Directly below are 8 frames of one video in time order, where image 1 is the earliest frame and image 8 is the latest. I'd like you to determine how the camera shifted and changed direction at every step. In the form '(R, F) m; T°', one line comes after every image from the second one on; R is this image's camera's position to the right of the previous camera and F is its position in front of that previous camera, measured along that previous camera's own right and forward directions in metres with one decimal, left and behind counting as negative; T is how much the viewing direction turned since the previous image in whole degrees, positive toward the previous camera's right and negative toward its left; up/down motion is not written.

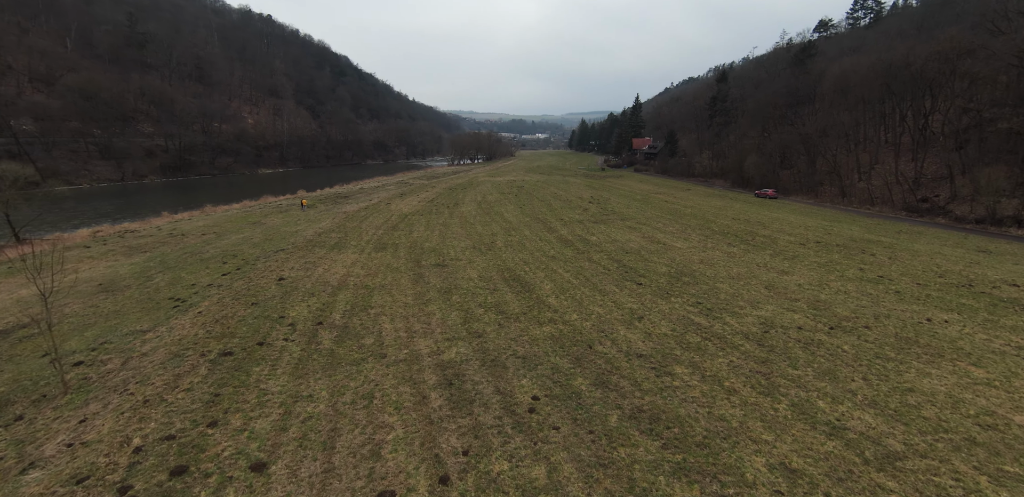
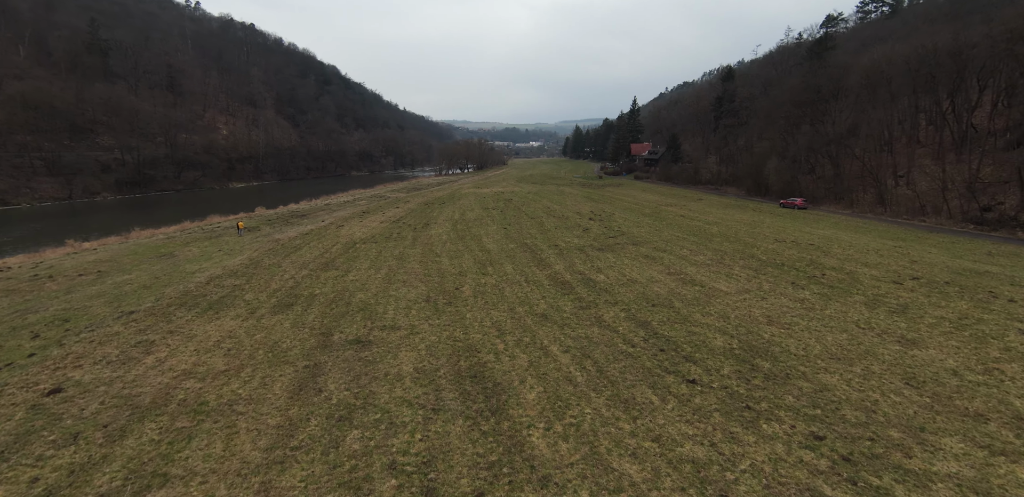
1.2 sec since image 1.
(+0.7, +5.4) m; +1°
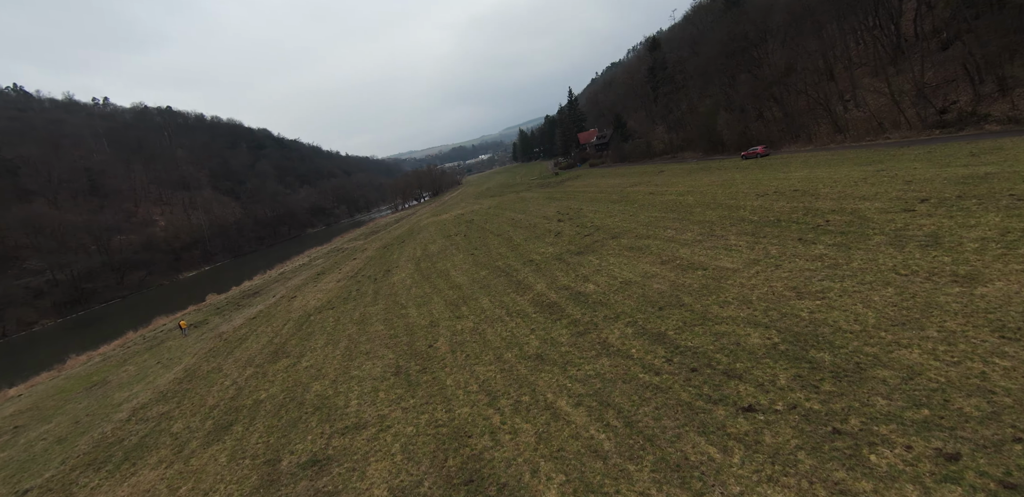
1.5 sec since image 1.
(+0.3, +1.9) m; +3°
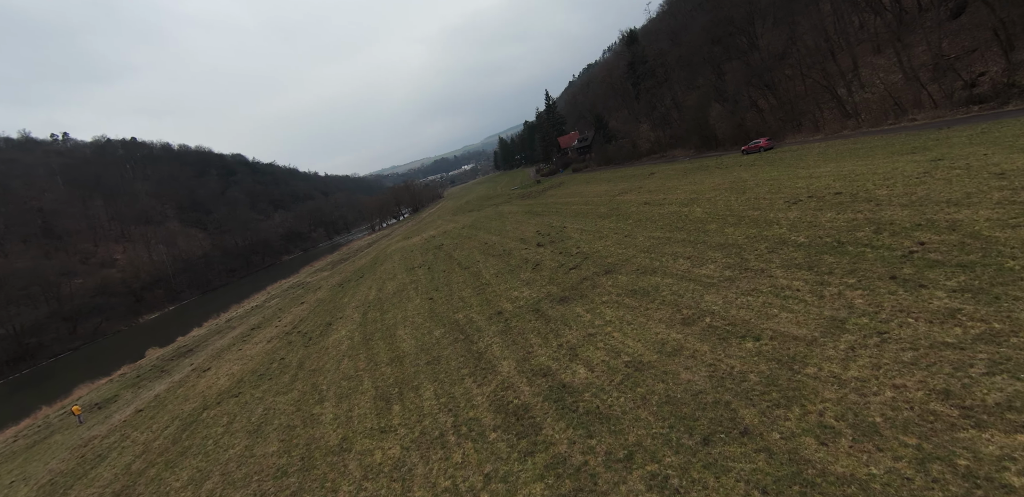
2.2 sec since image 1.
(+0.9, +4.0) m; +1°
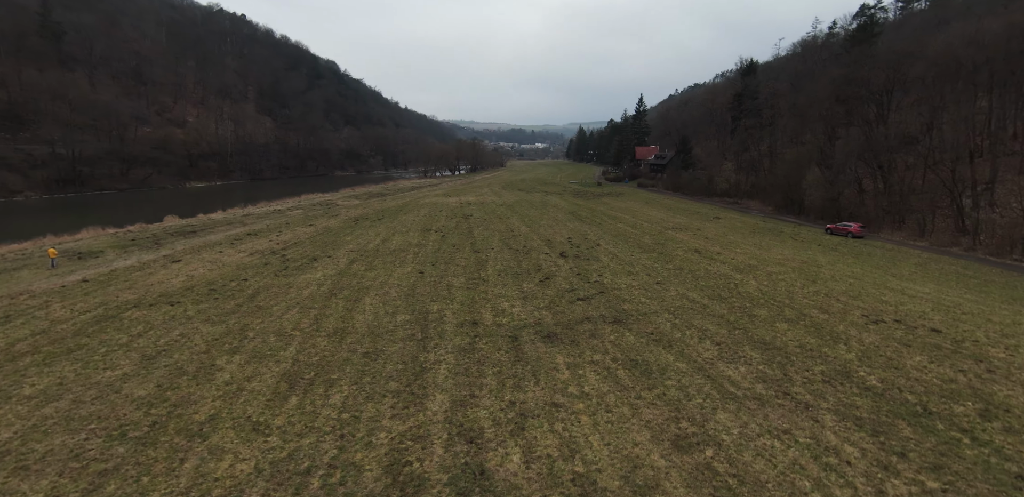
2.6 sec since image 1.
(+0.7, +2.1) m; -5°
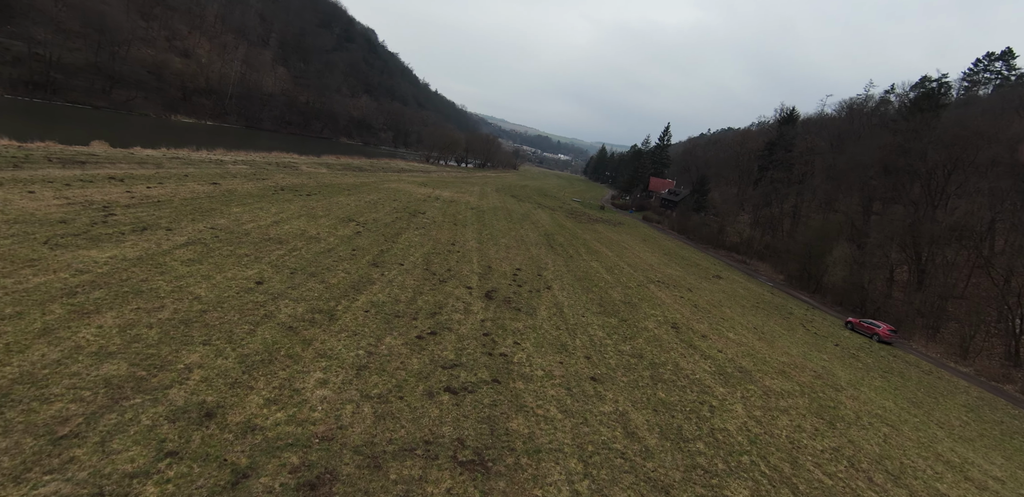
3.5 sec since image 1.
(+2.4, +4.5) m; -1°
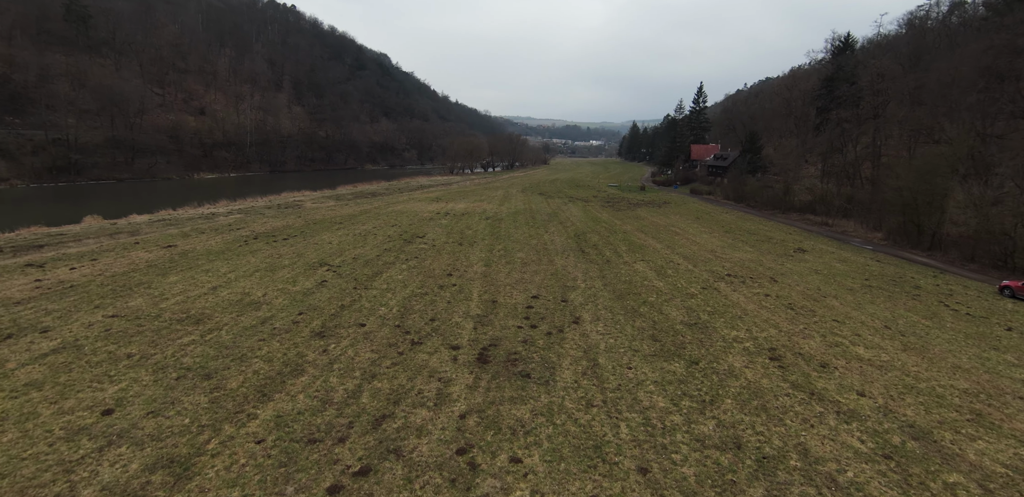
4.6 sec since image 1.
(+1.1, +3.9) m; -6°
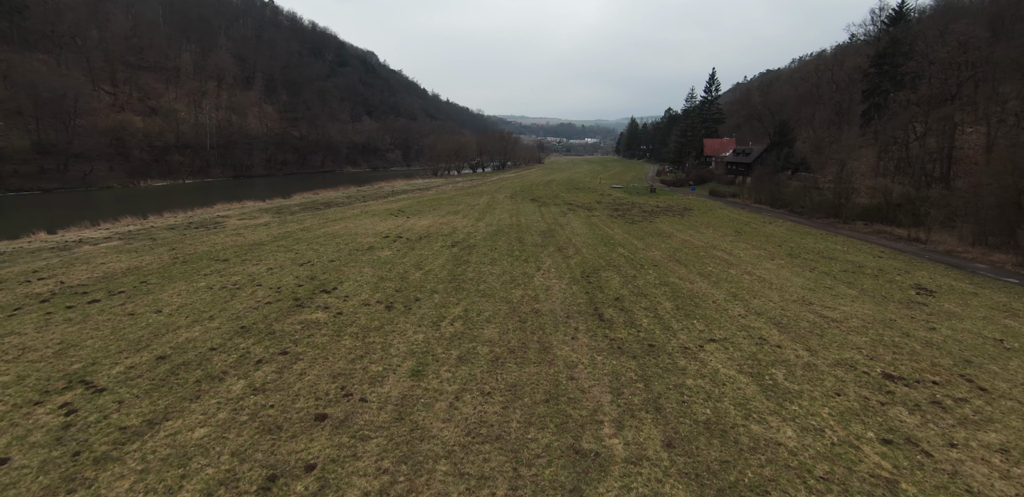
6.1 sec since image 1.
(+0.7, +6.8) m; 0°
